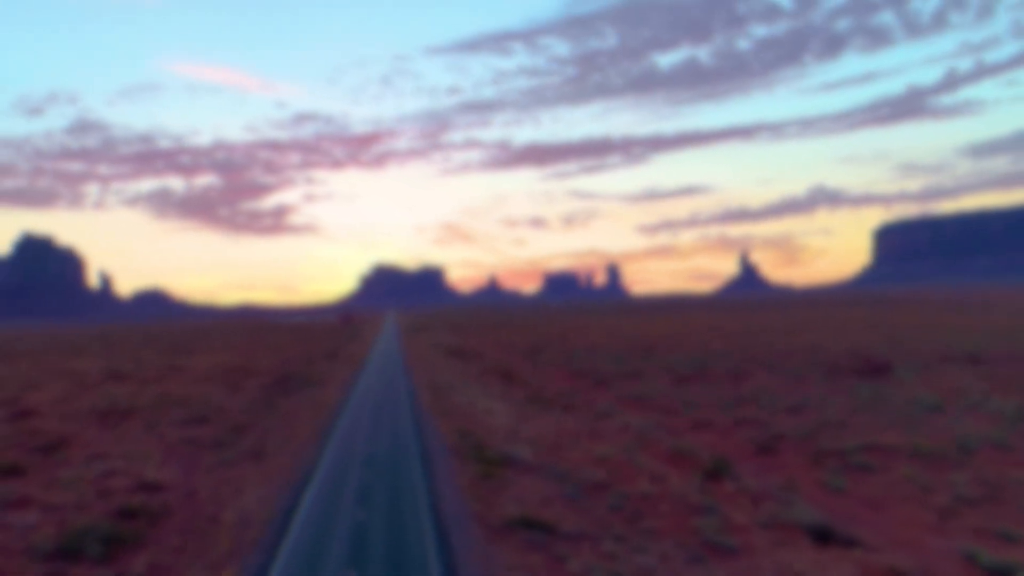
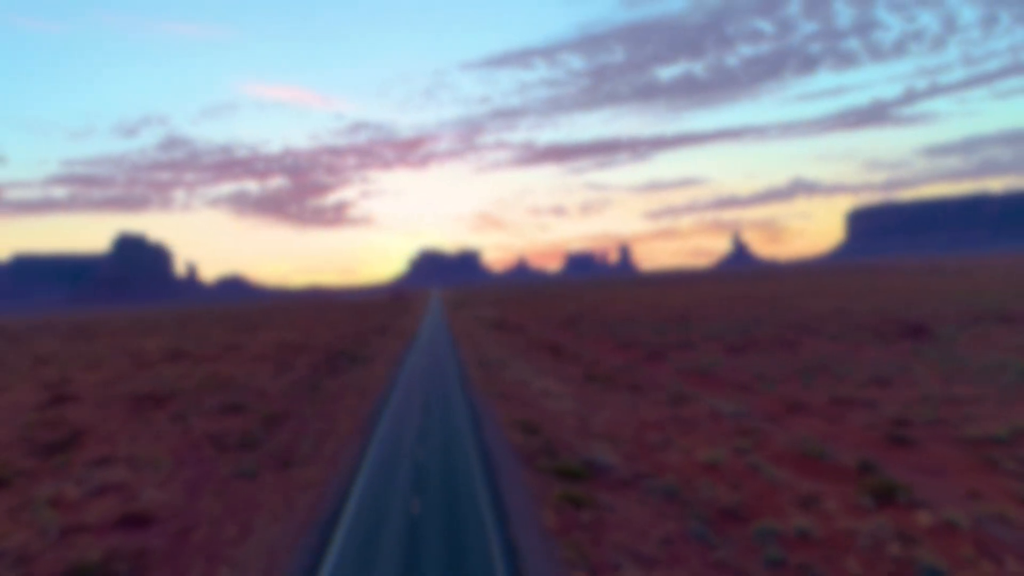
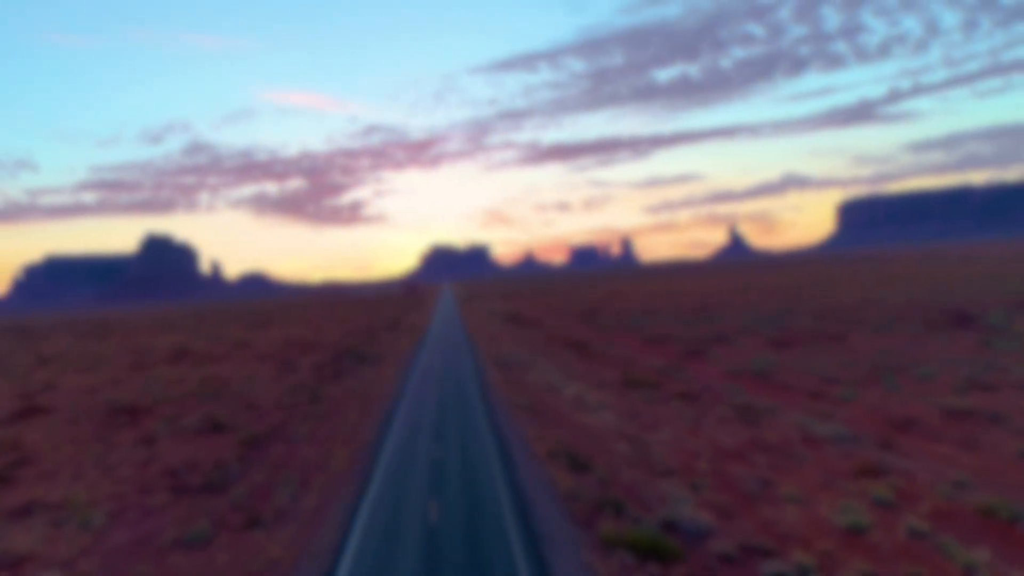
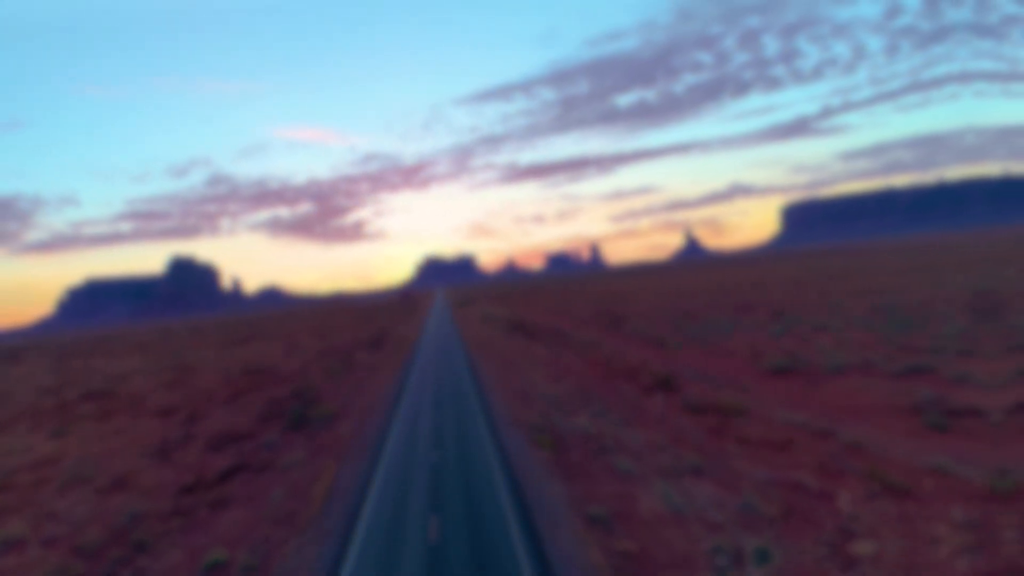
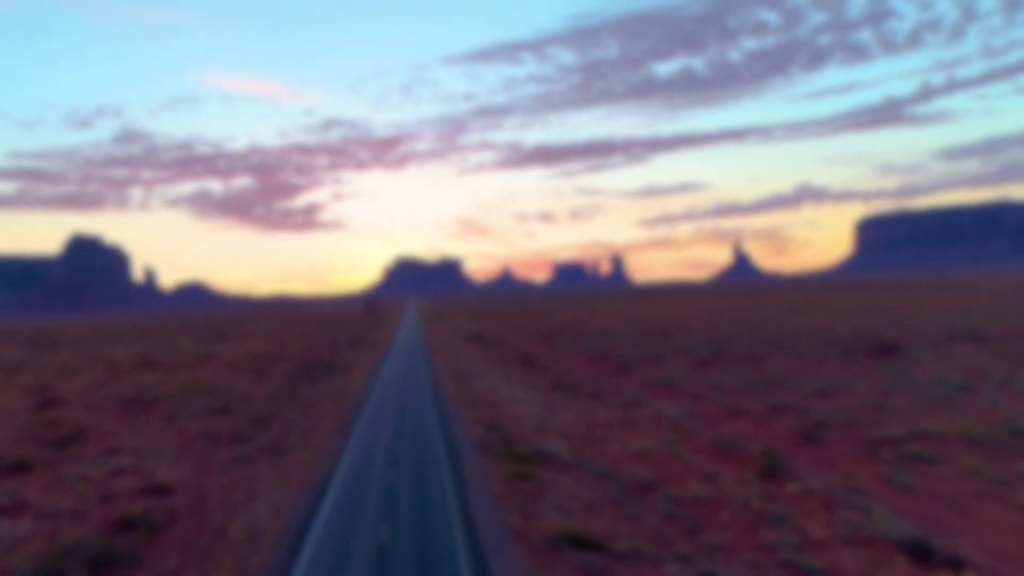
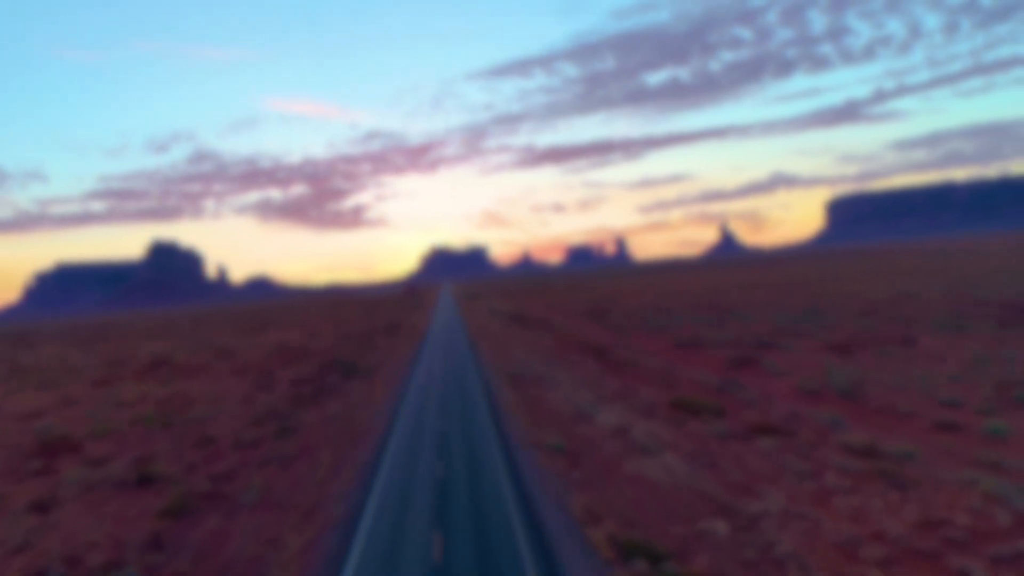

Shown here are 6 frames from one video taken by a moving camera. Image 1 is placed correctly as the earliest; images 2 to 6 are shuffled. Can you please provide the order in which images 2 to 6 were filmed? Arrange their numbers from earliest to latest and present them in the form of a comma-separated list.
5, 2, 3, 6, 4
